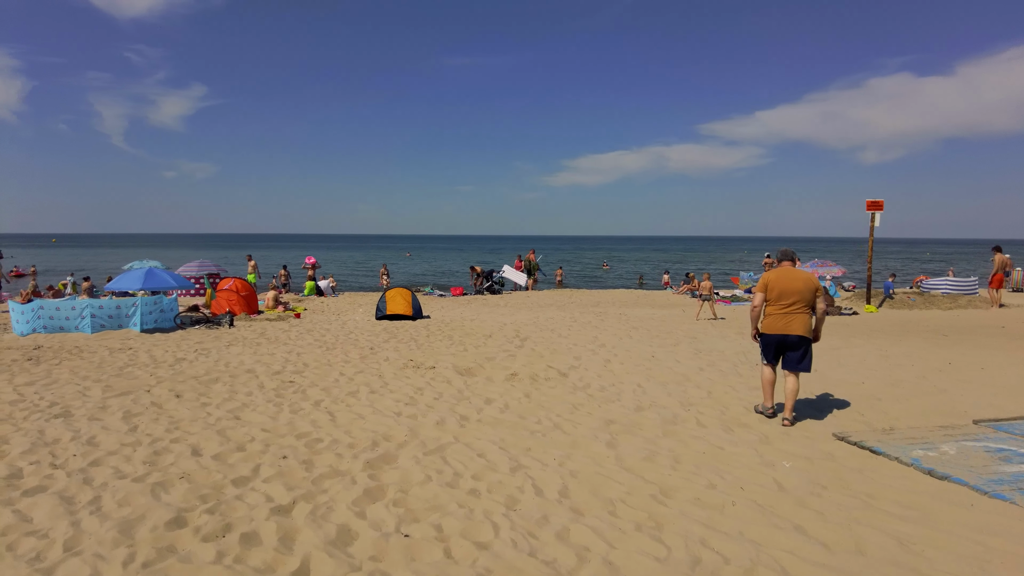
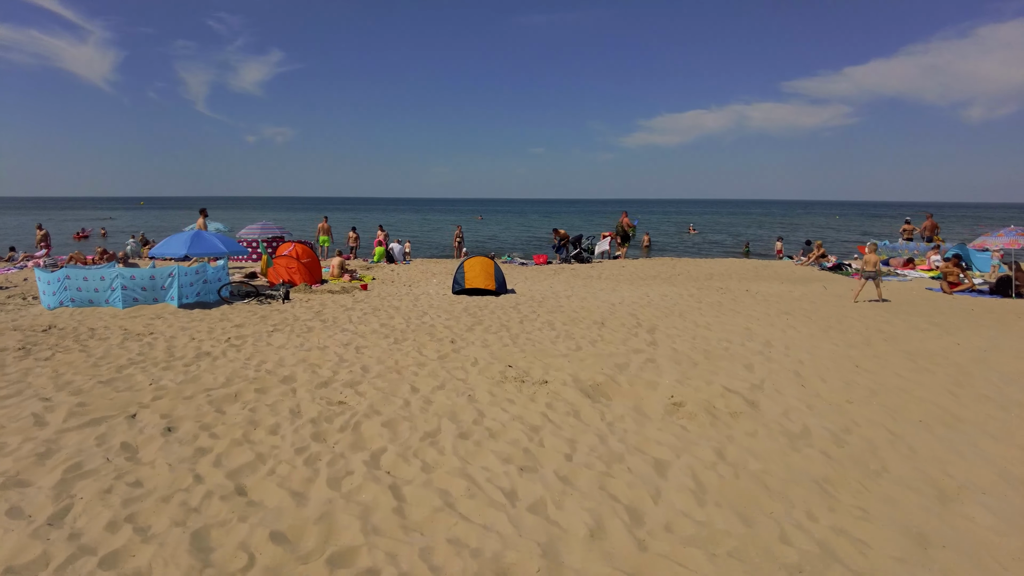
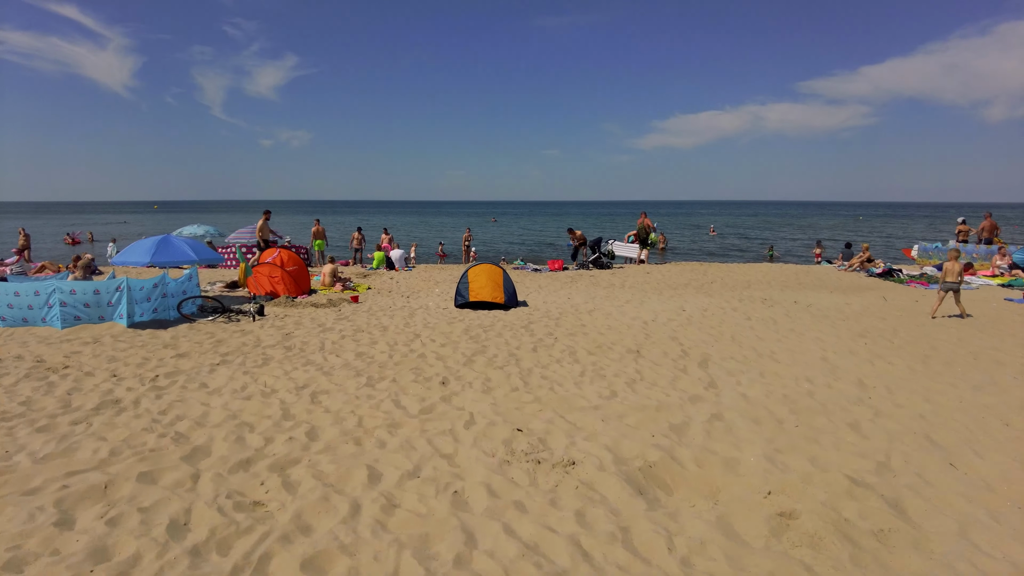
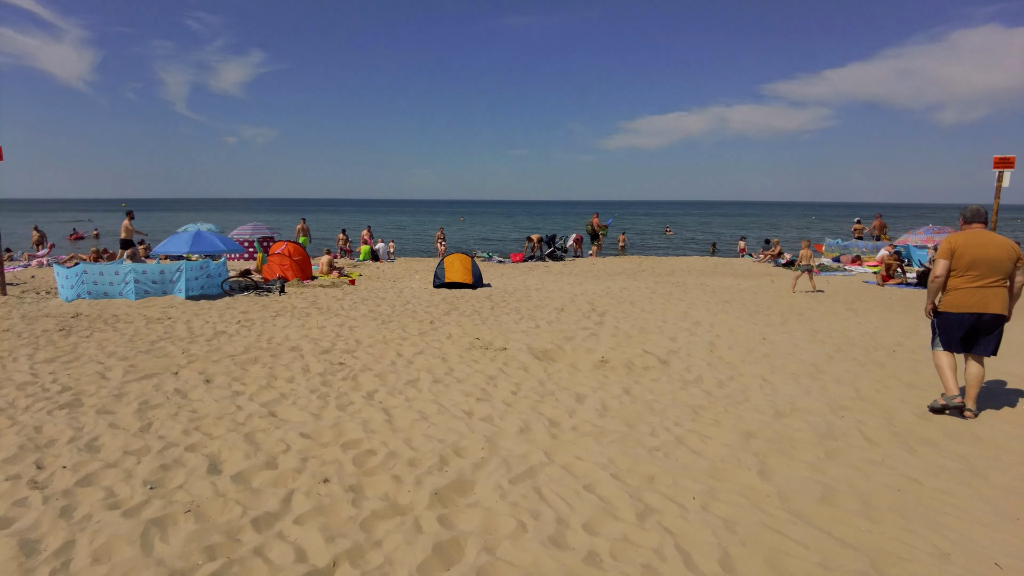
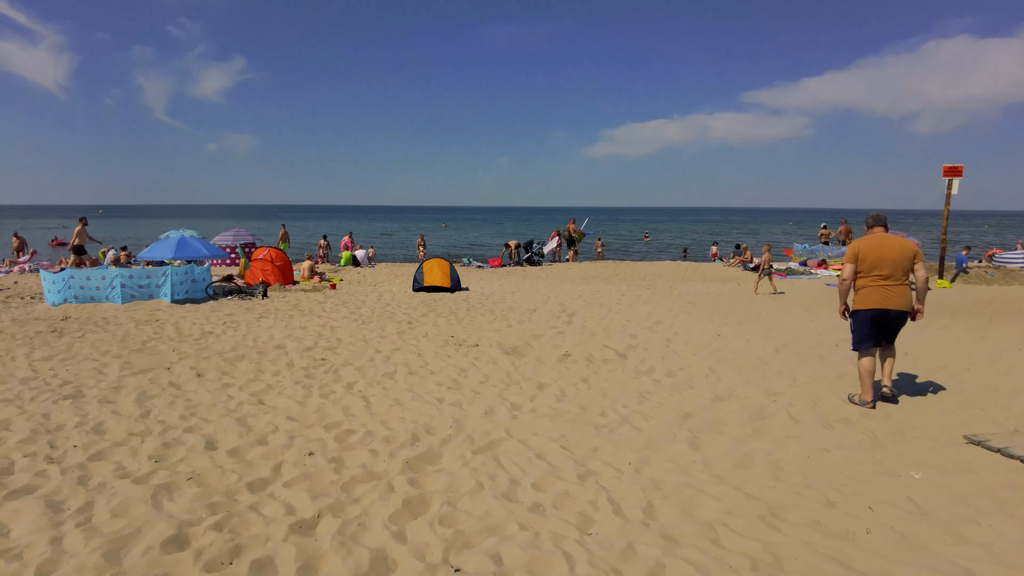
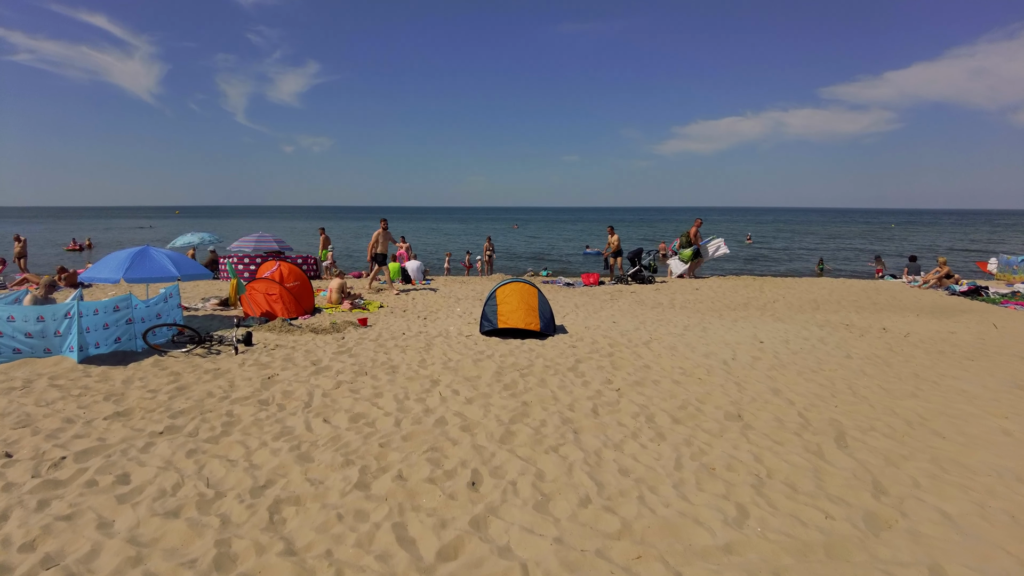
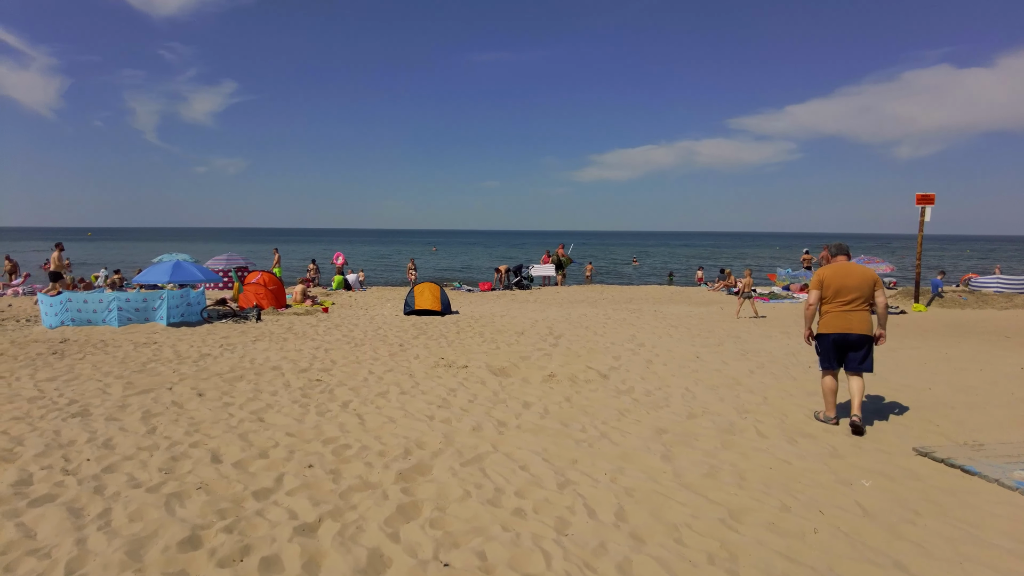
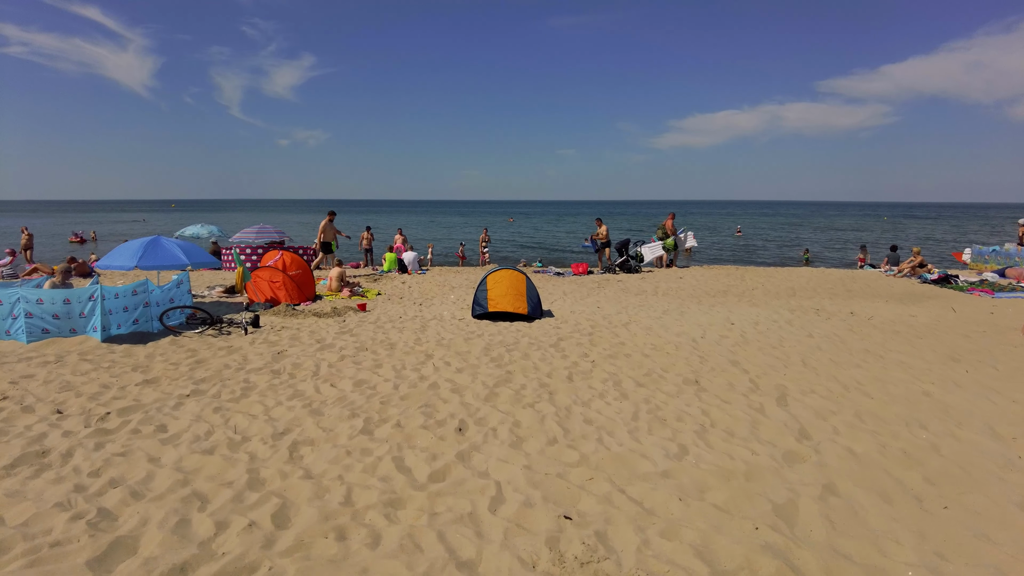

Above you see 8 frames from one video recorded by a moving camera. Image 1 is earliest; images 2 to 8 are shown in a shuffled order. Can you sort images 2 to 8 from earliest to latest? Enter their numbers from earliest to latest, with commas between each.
7, 5, 4, 2, 3, 8, 6
